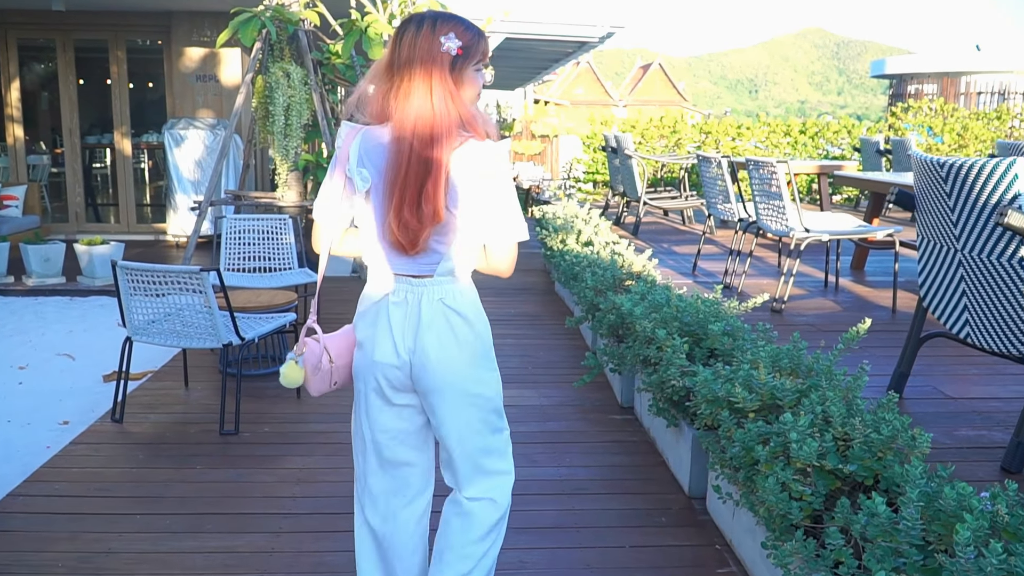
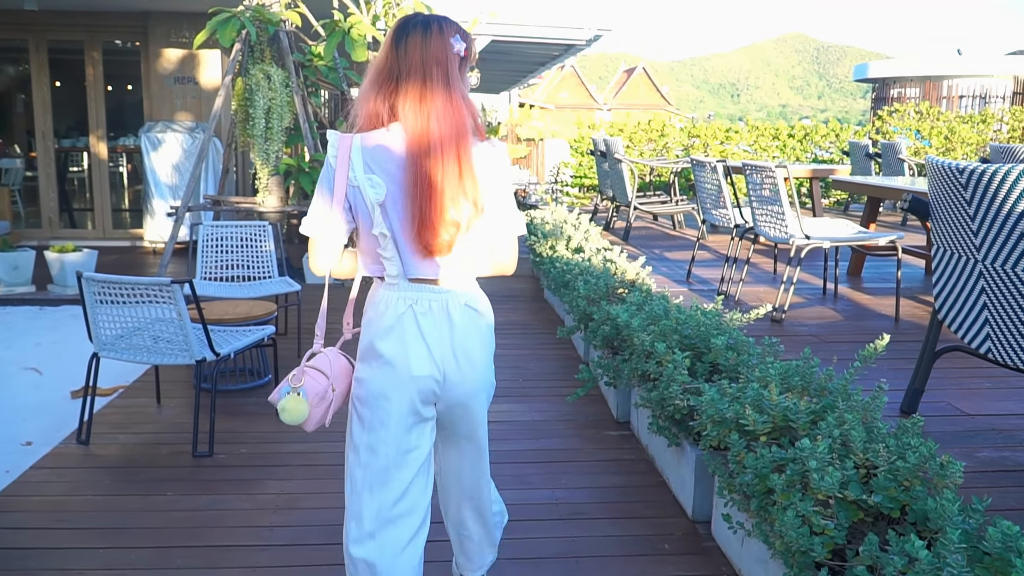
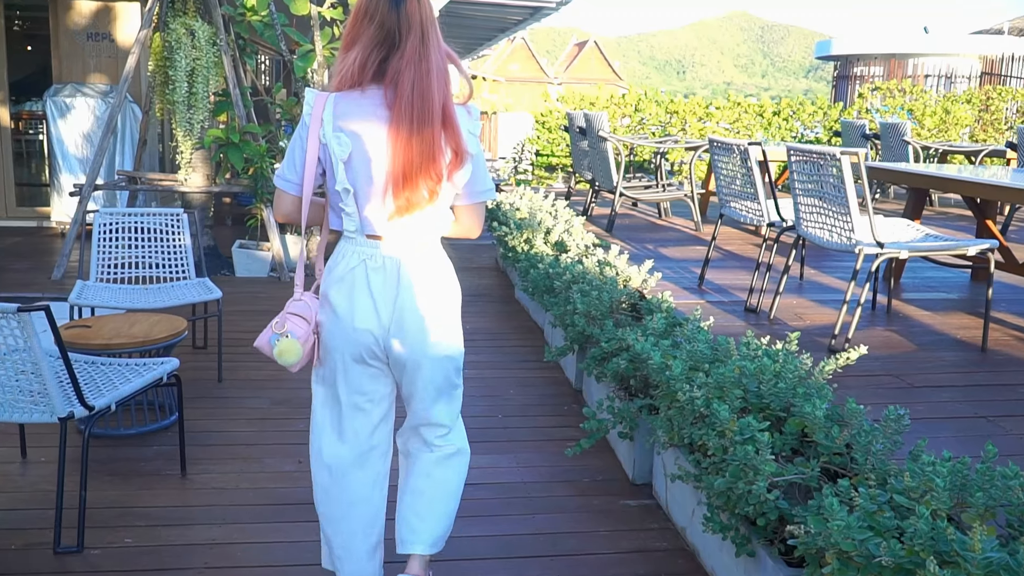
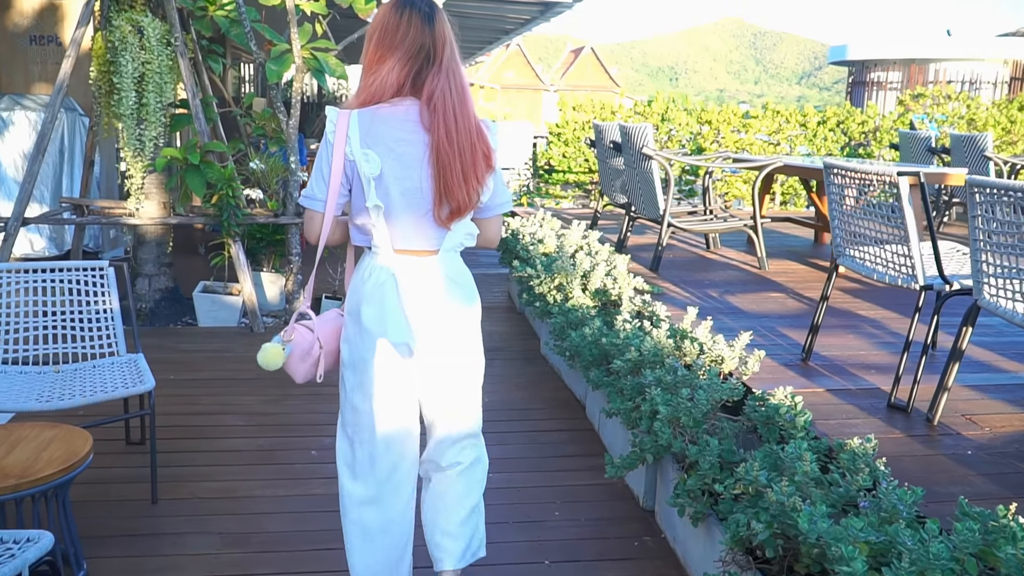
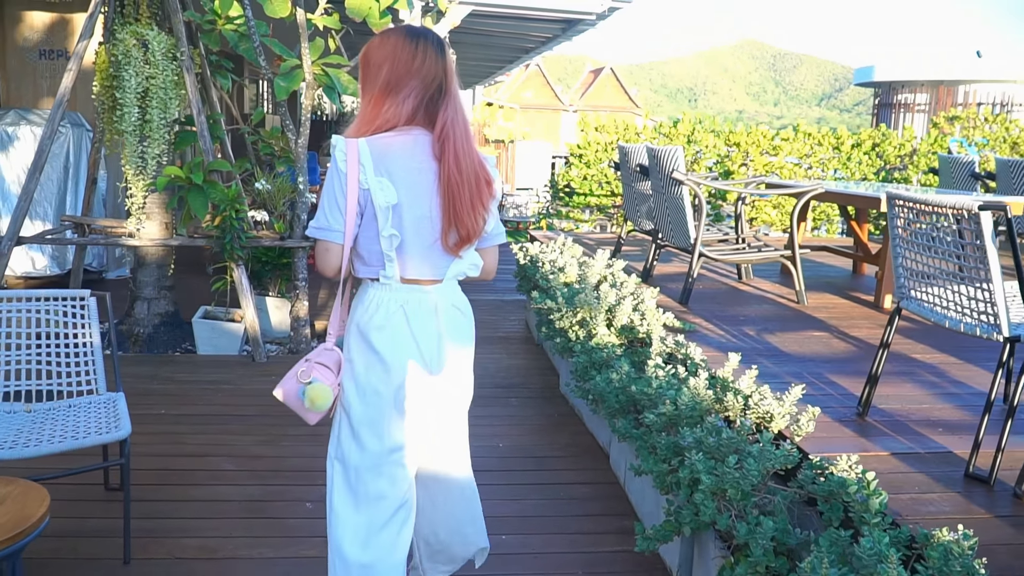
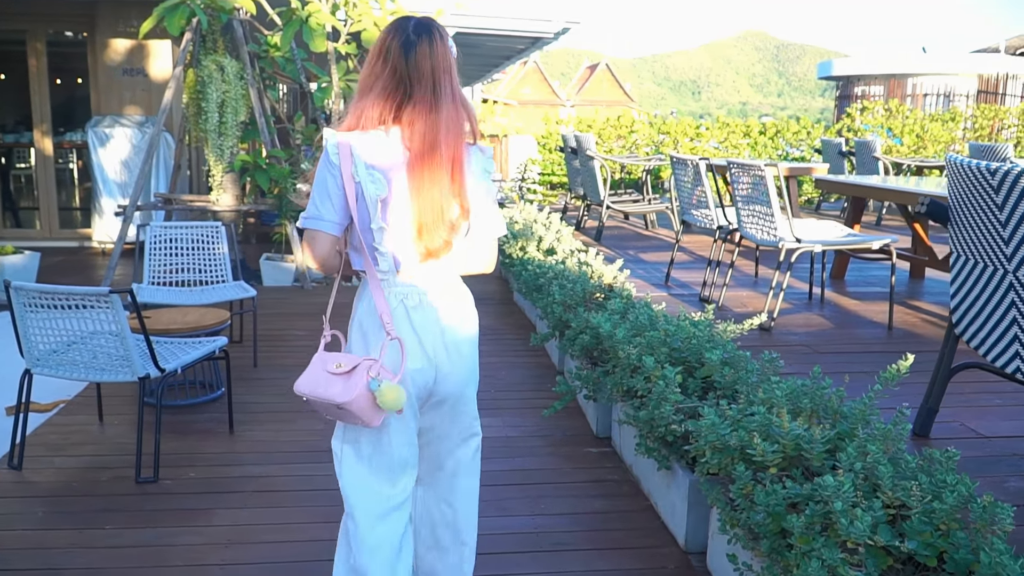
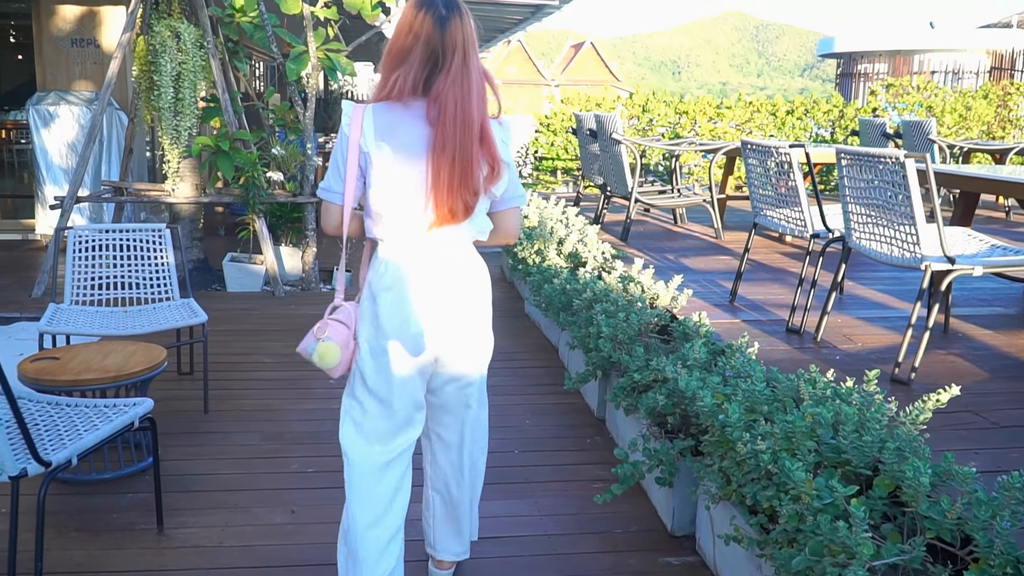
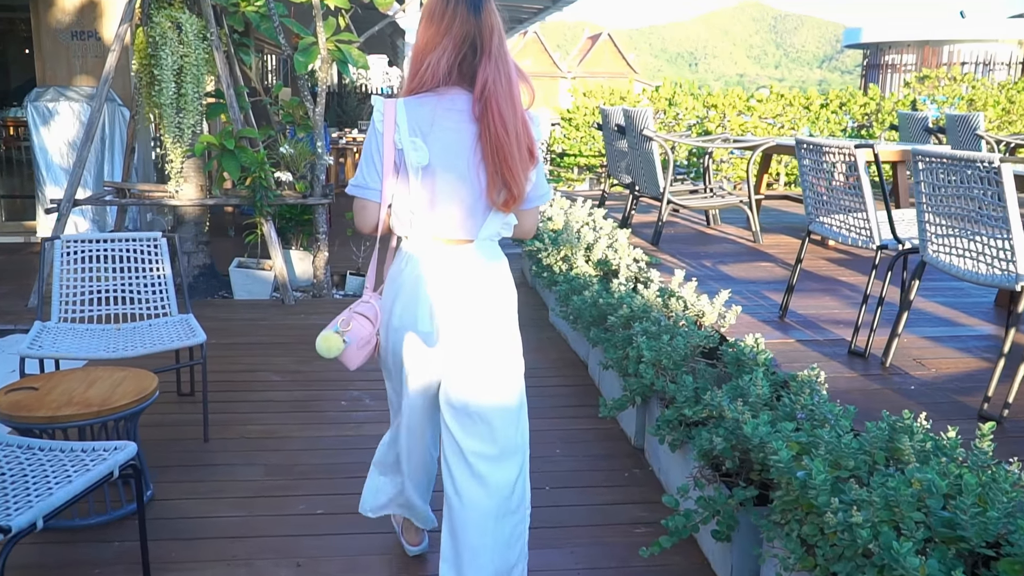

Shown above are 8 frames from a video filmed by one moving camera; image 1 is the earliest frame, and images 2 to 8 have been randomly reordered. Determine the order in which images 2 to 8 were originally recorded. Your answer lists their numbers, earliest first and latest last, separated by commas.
2, 6, 3, 7, 8, 4, 5
